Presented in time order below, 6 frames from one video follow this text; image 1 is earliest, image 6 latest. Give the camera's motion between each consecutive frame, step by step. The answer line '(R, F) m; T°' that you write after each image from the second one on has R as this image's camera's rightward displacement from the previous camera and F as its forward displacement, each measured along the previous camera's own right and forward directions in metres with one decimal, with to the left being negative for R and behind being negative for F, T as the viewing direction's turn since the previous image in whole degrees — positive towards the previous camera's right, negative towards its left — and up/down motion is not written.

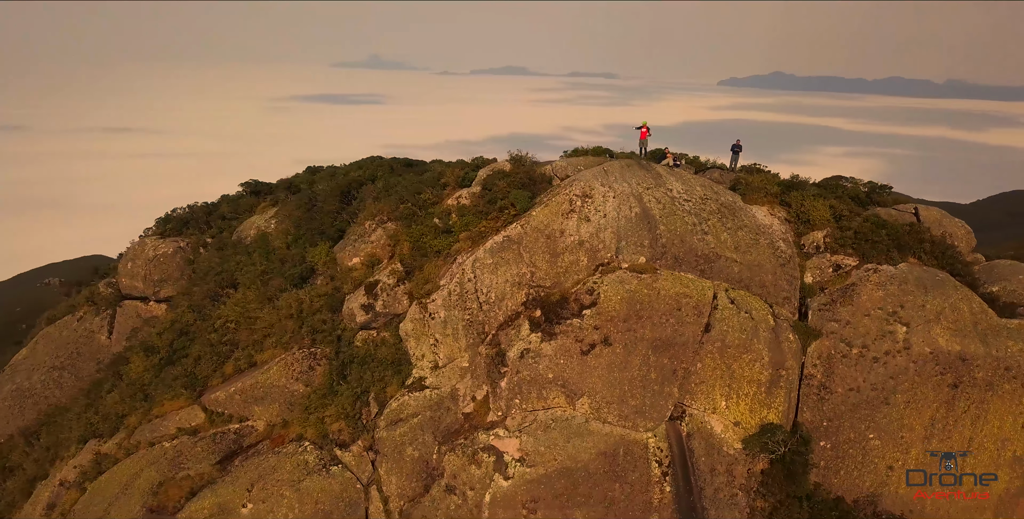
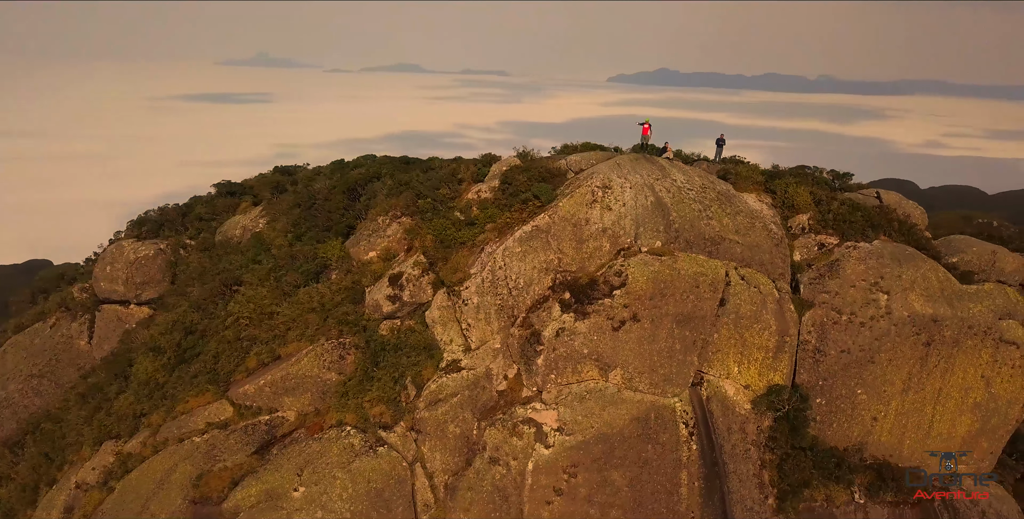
(-1.9, -0.7) m; +5°
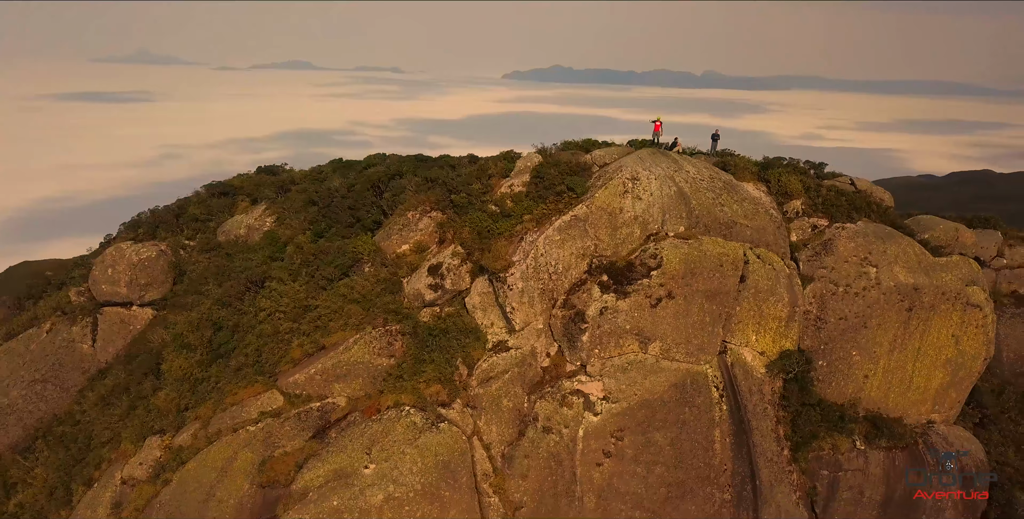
(-2.4, -0.9) m; +5°
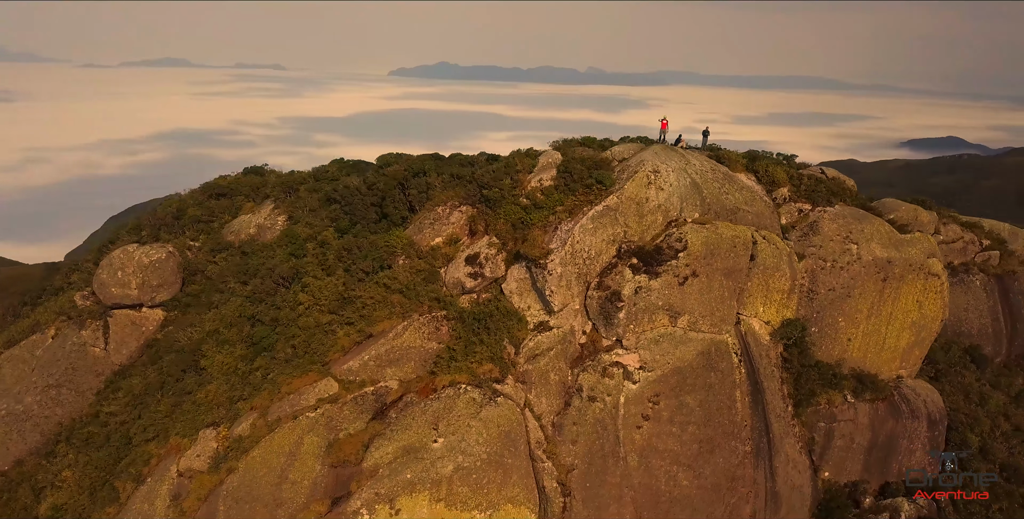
(-2.7, -1.1) m; +6°
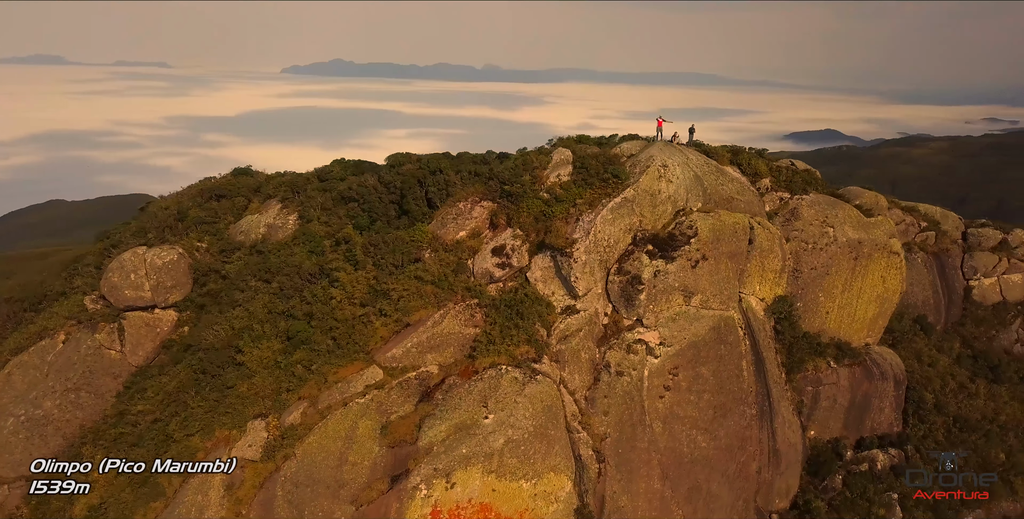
(-2.4, -1.1) m; +5°
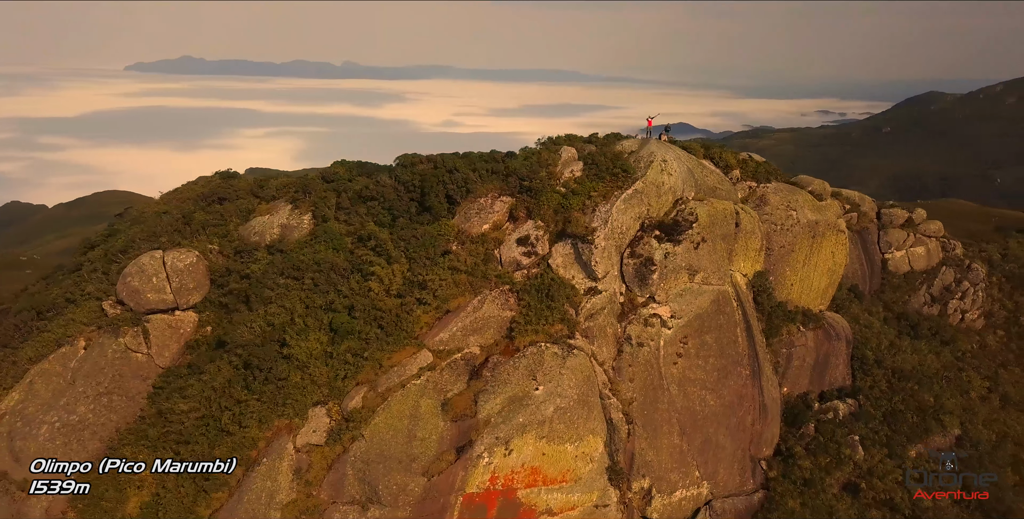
(-3.3, -1.5) m; +7°
